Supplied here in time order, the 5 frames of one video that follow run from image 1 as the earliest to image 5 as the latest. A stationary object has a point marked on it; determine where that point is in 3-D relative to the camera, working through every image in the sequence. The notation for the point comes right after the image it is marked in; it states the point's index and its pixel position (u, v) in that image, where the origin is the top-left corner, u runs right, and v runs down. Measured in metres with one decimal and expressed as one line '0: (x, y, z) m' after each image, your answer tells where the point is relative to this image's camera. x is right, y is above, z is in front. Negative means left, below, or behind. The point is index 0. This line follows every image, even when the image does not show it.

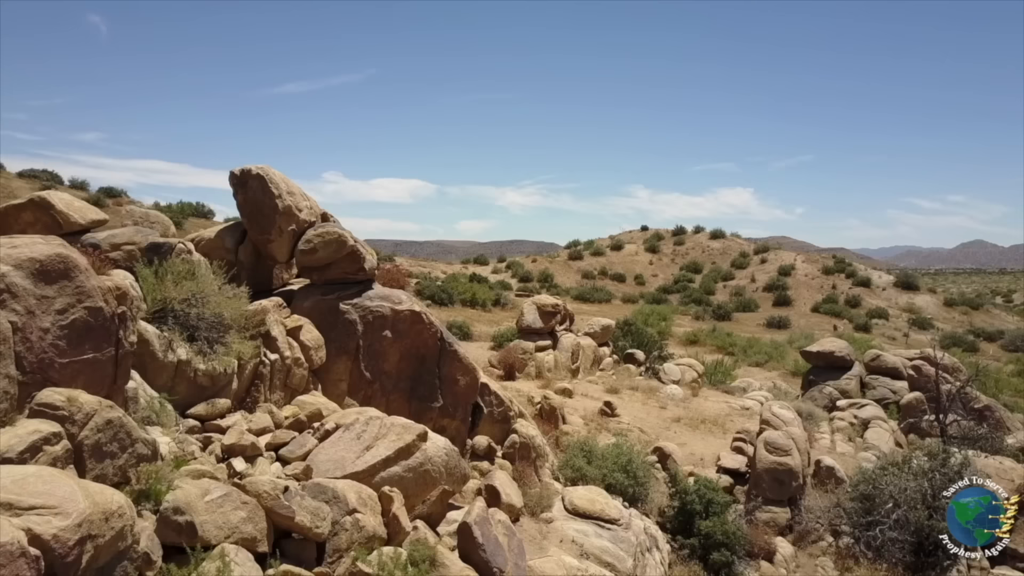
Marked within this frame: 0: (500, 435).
0: (-0.1, -1.5, +8.3) m
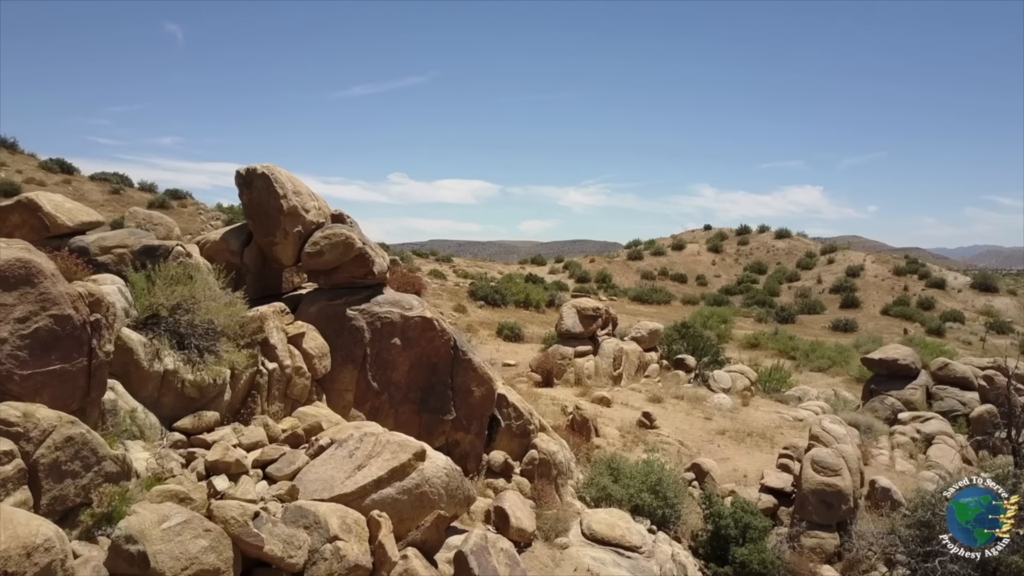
0: (+0.1, -1.5, +7.8) m
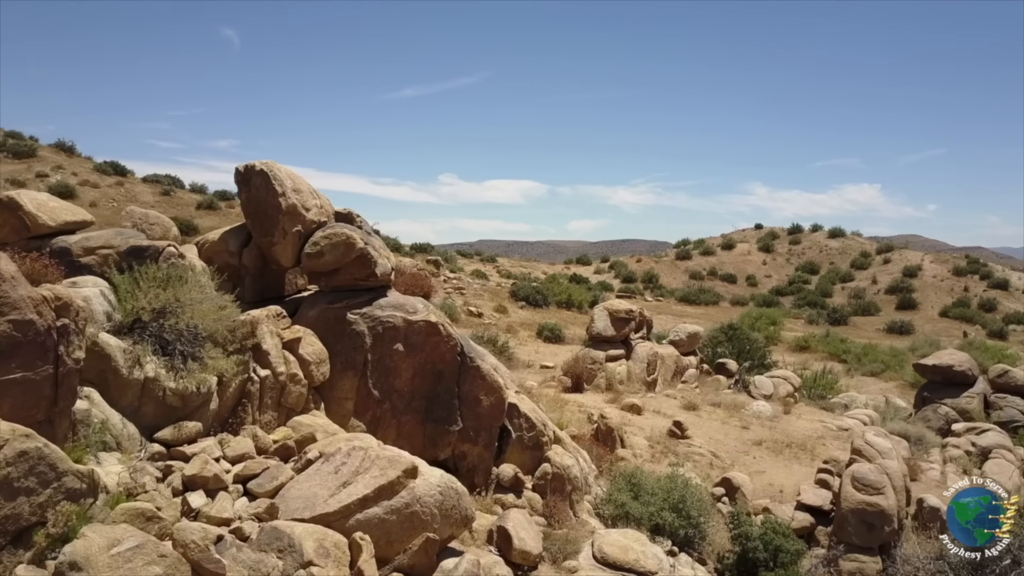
0: (+0.2, -1.5, +7.3) m
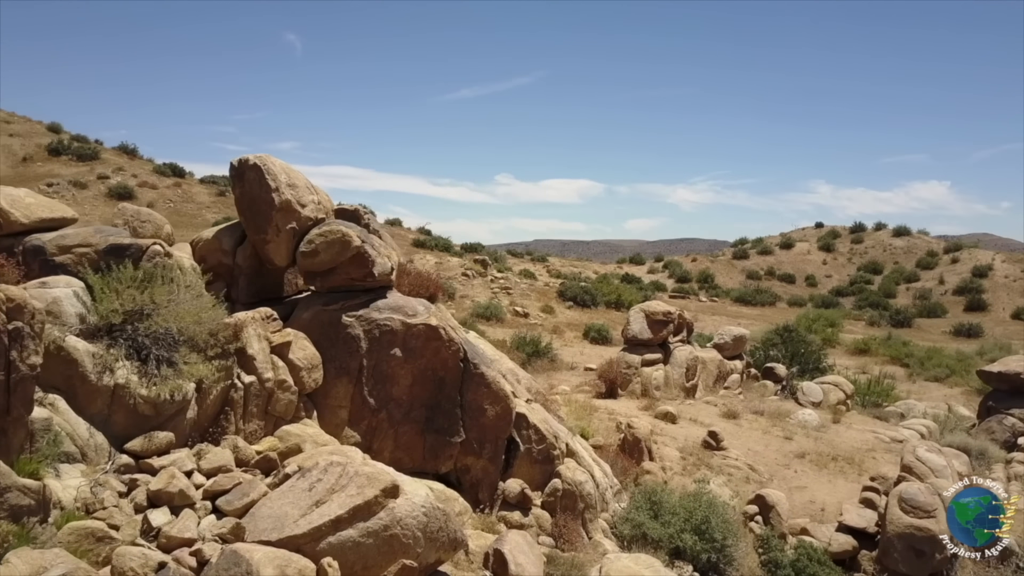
0: (+0.2, -1.6, +6.8) m
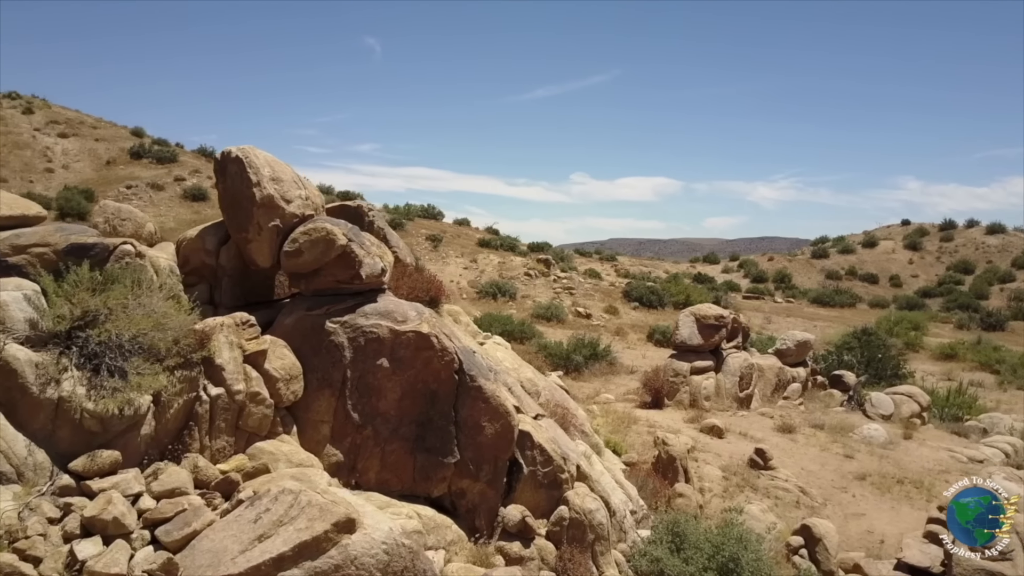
0: (+0.3, -1.6, +6.1) m
